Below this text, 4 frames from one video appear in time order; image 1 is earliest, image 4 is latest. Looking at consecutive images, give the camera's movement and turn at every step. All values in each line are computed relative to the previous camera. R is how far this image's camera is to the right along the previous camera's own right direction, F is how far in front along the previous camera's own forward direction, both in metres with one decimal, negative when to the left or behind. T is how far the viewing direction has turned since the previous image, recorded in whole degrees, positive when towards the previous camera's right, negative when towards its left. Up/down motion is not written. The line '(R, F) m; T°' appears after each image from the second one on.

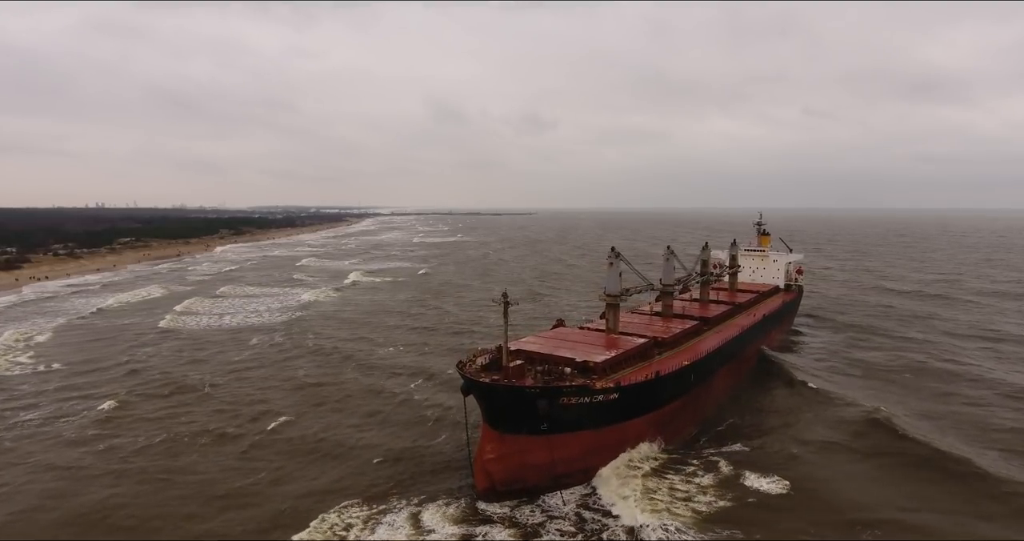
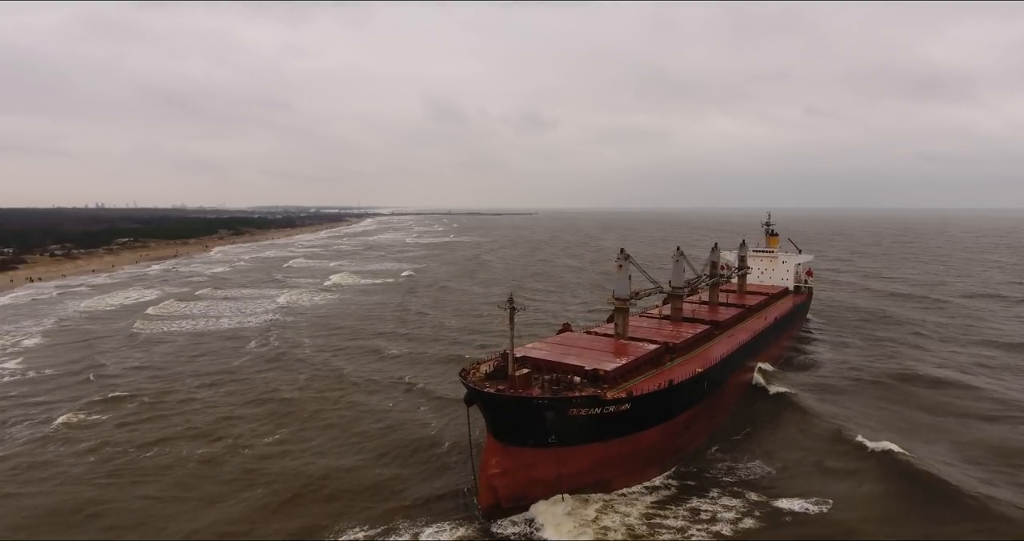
(-0.2, +0.9) m; 0°
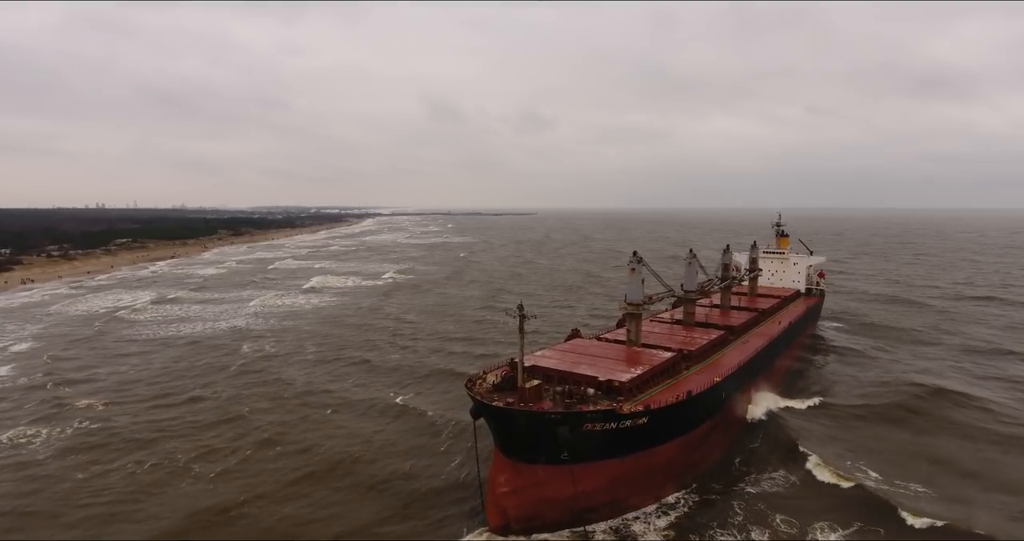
(-0.3, +1.0) m; 0°
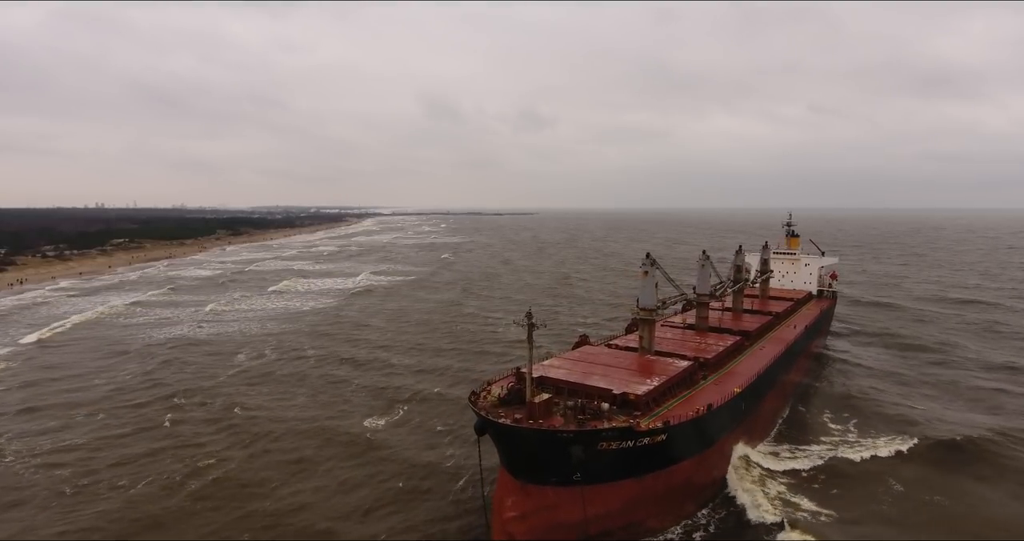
(-0.2, +1.1) m; 0°
